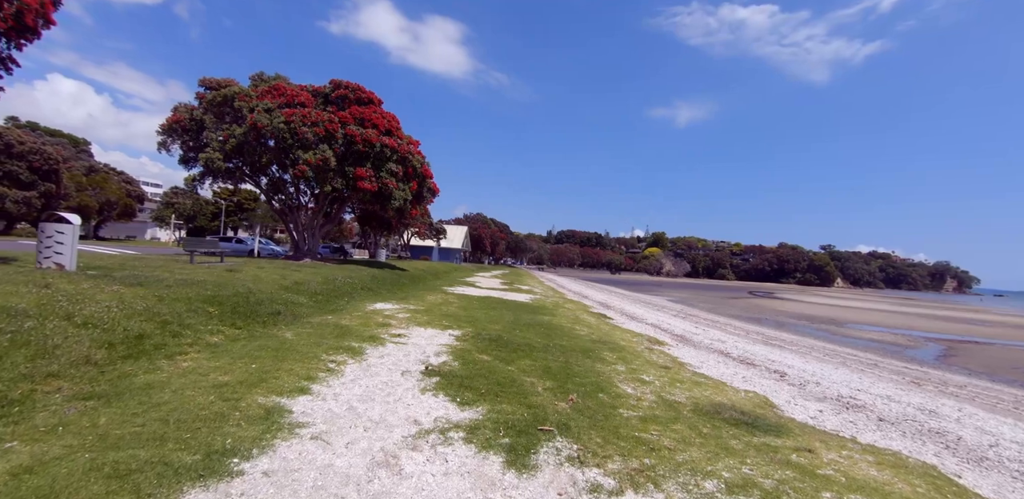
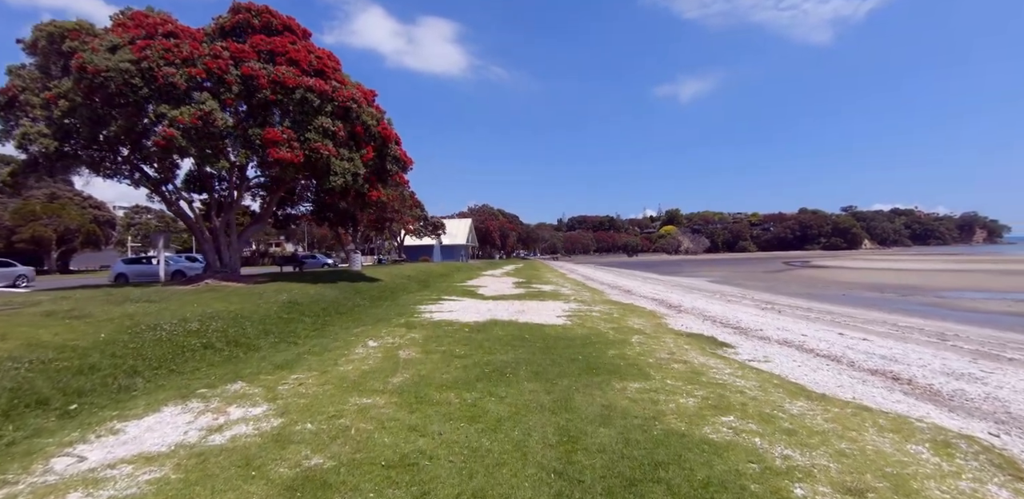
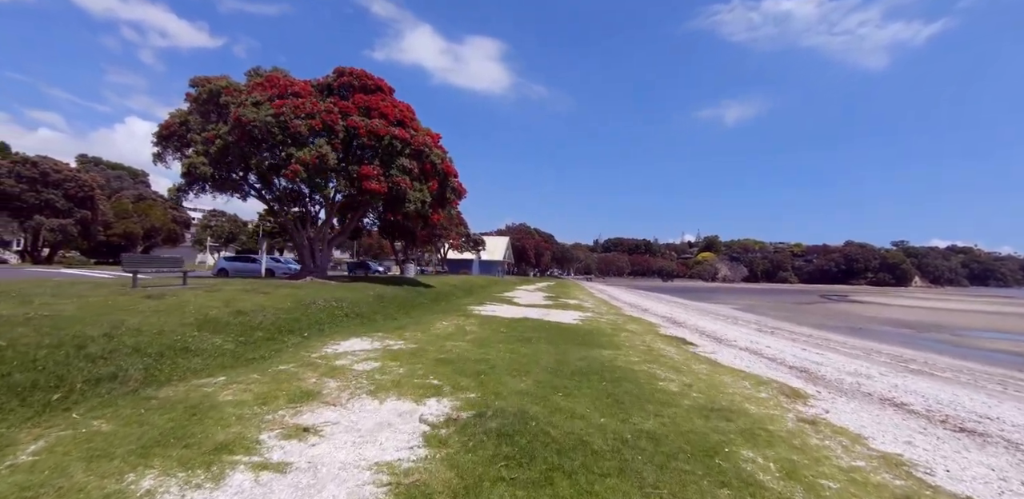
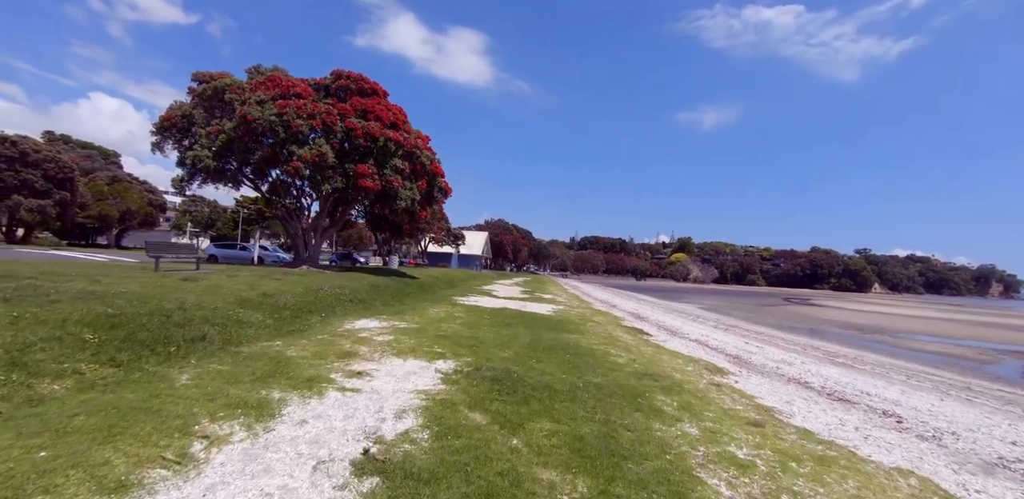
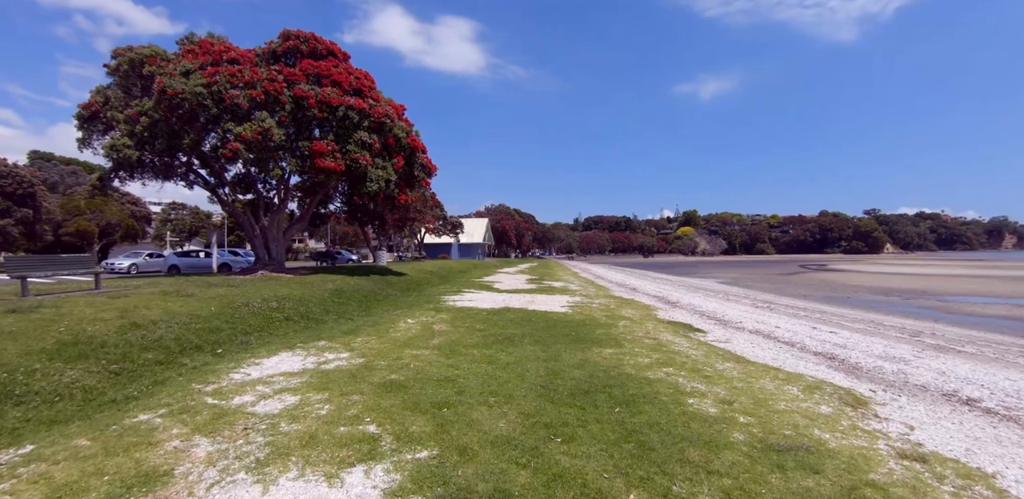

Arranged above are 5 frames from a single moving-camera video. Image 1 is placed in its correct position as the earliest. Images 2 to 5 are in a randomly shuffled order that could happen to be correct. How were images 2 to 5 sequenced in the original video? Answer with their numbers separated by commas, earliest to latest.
4, 3, 5, 2
